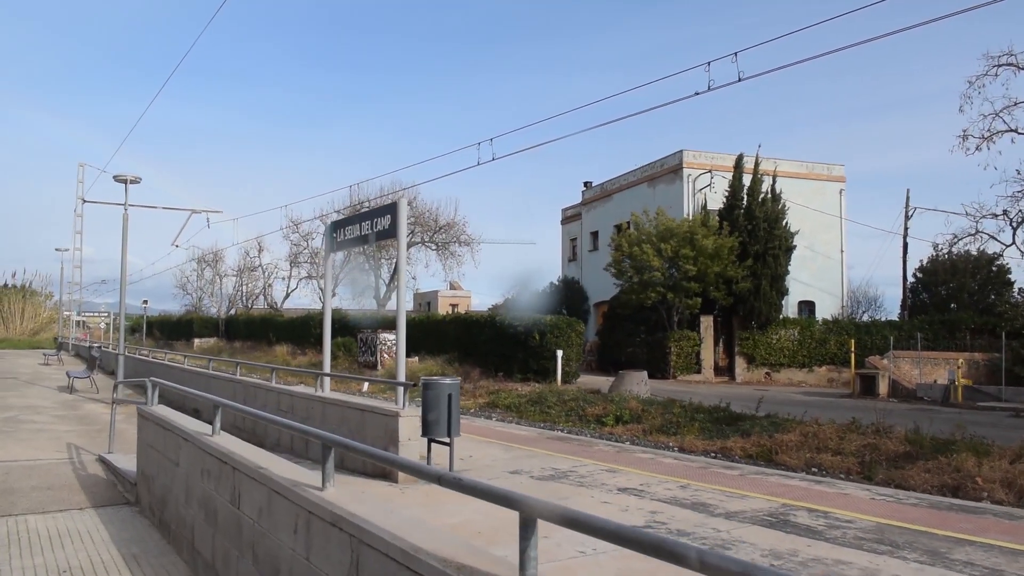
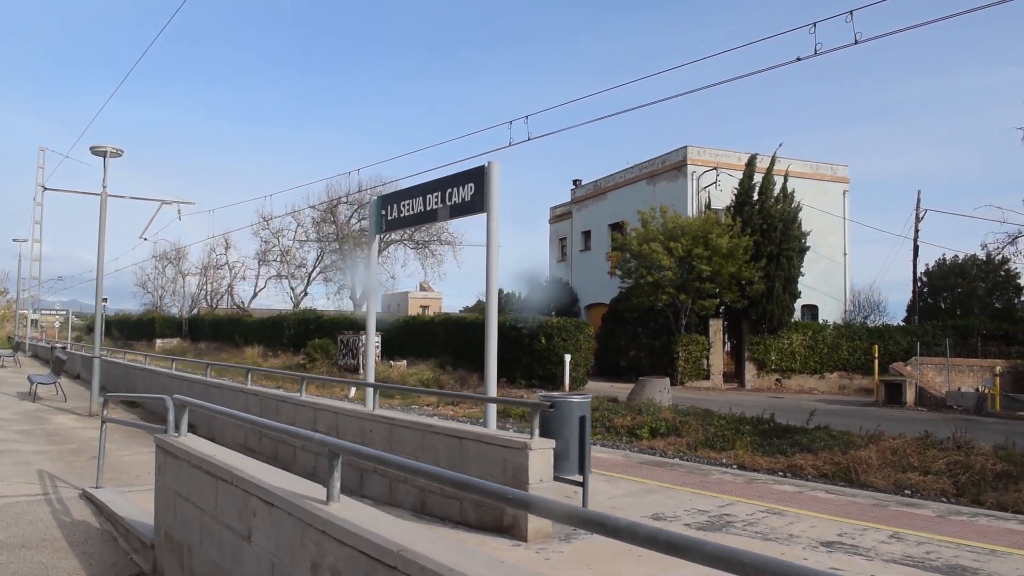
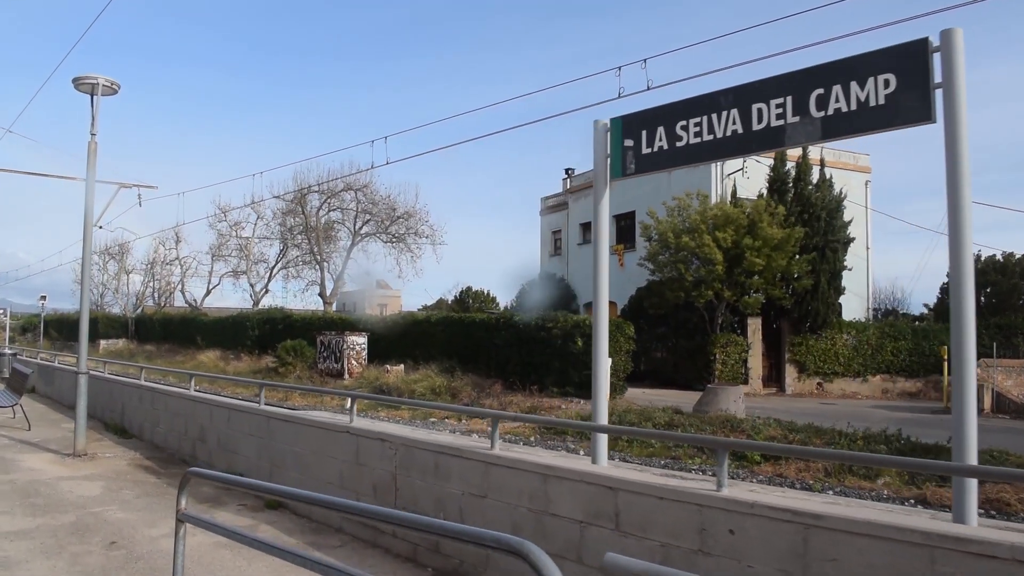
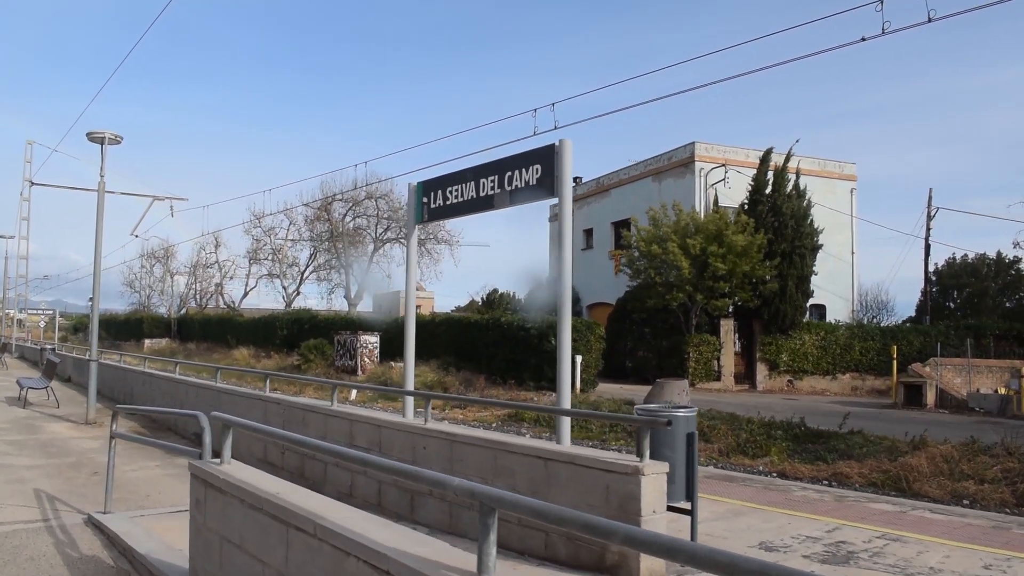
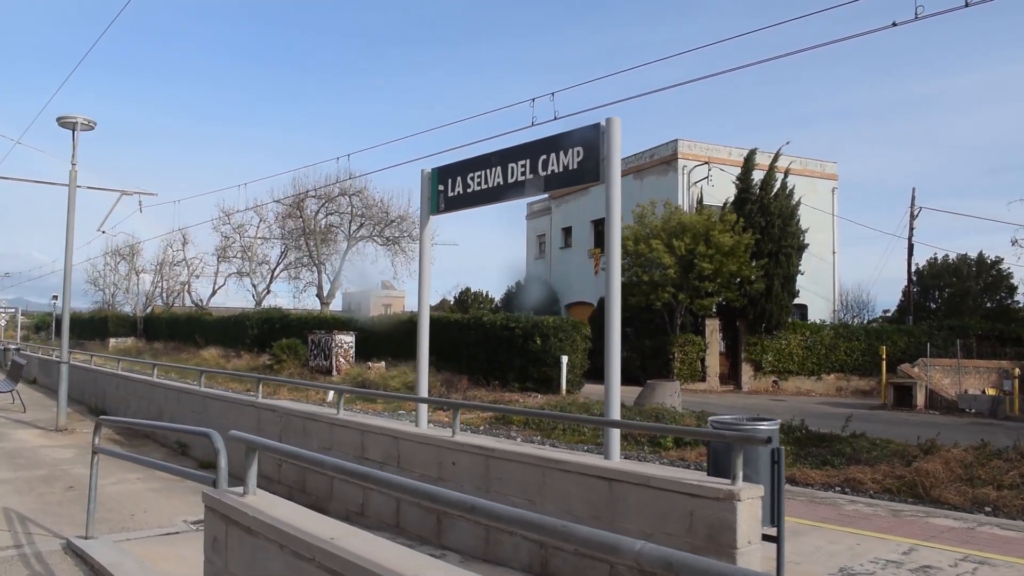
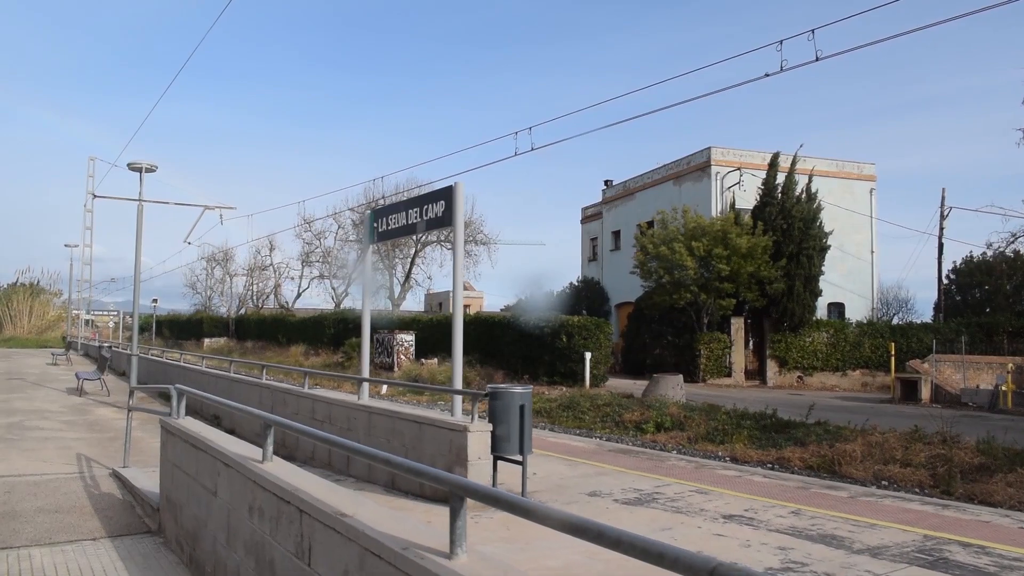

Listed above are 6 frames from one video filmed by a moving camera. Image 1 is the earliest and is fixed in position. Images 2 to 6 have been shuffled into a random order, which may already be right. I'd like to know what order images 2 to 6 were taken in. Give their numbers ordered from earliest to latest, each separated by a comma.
6, 2, 4, 5, 3
